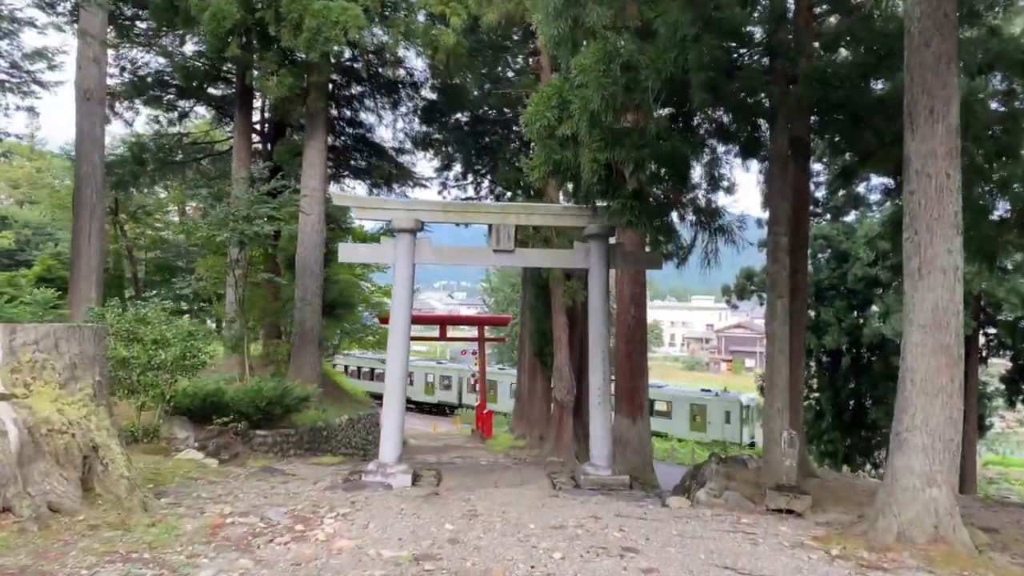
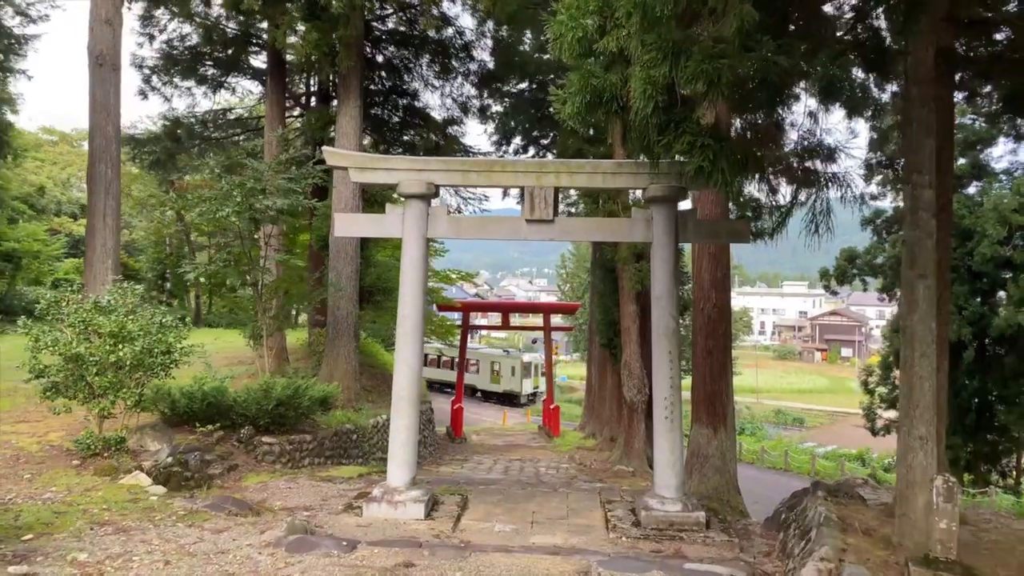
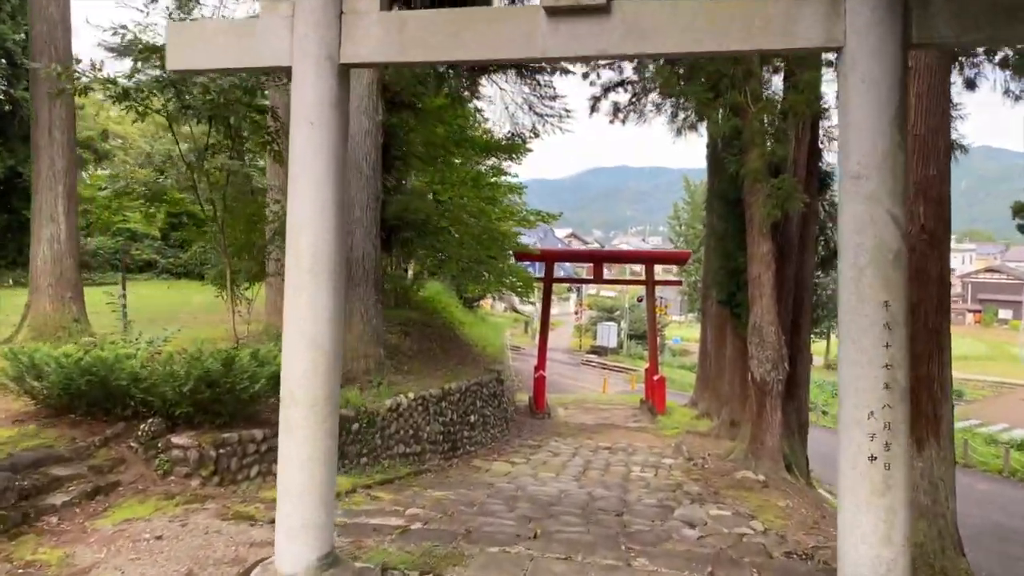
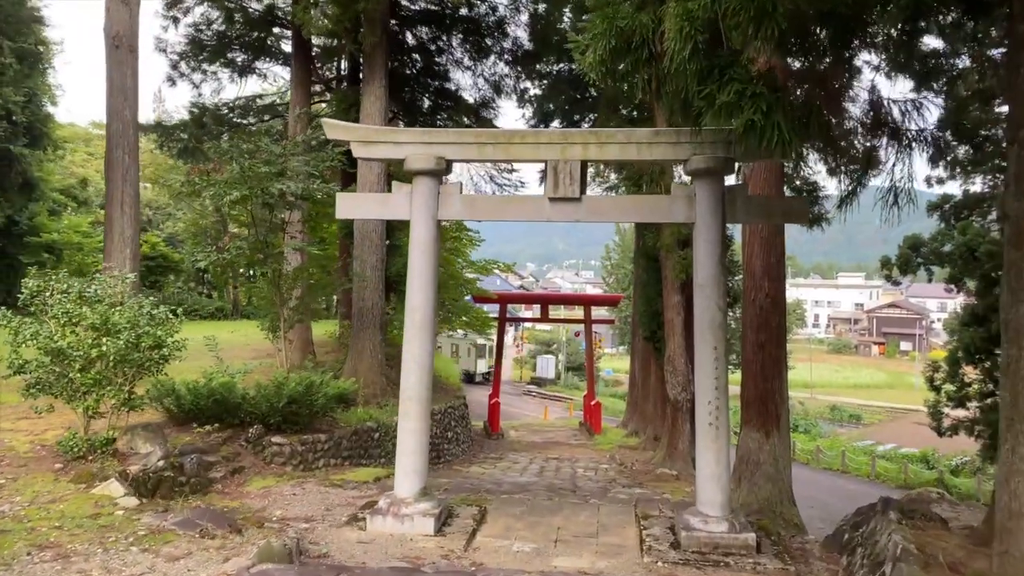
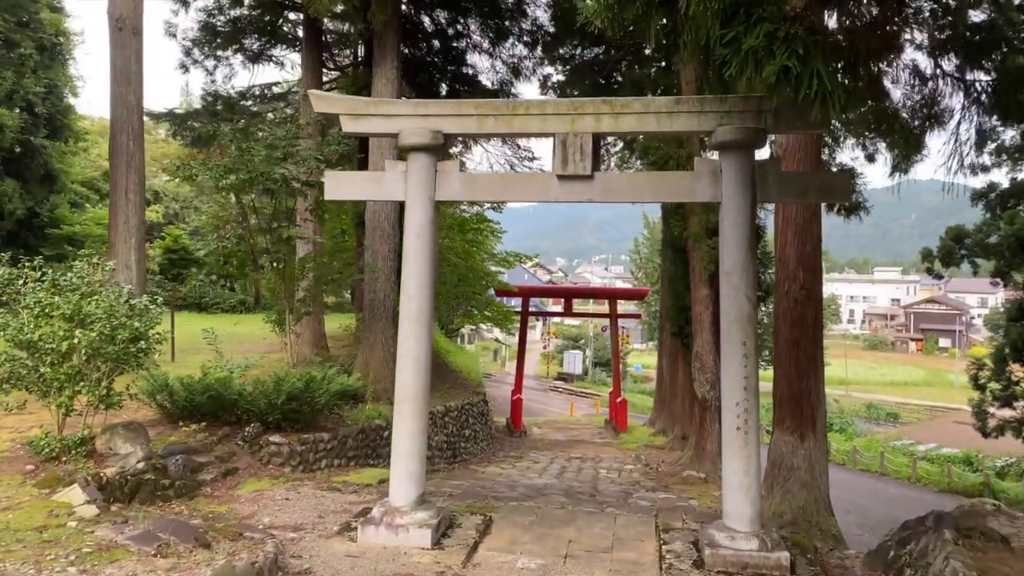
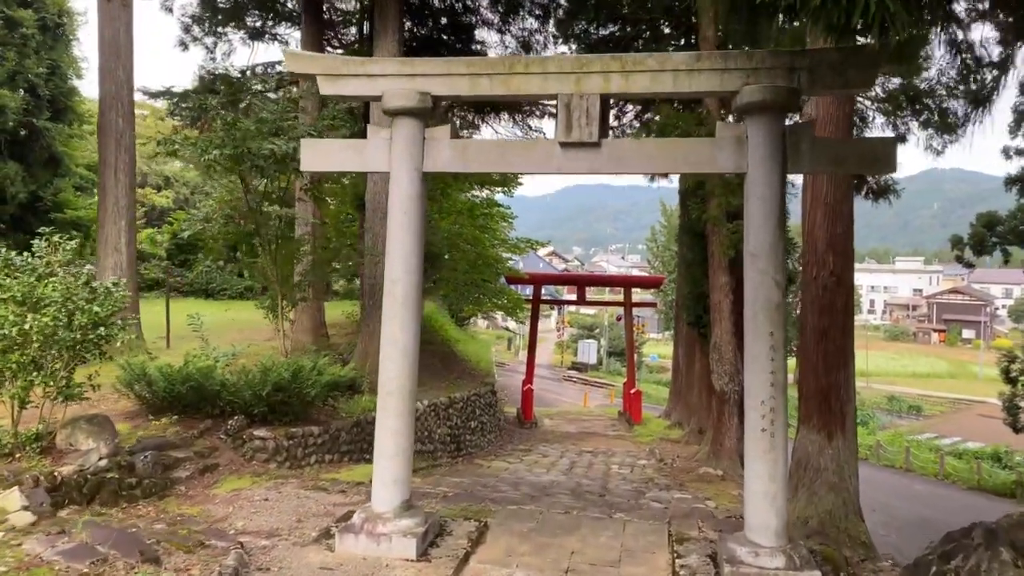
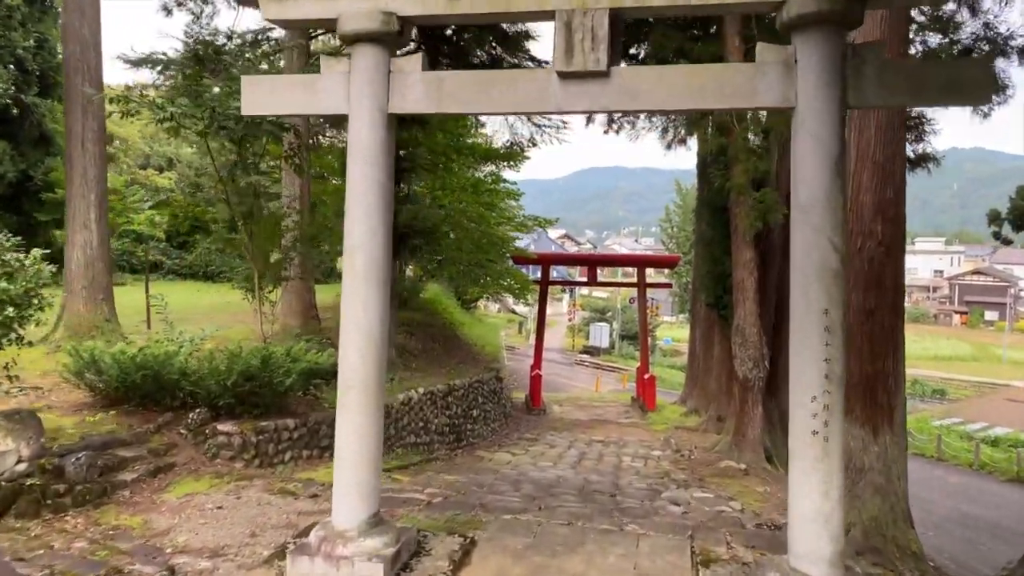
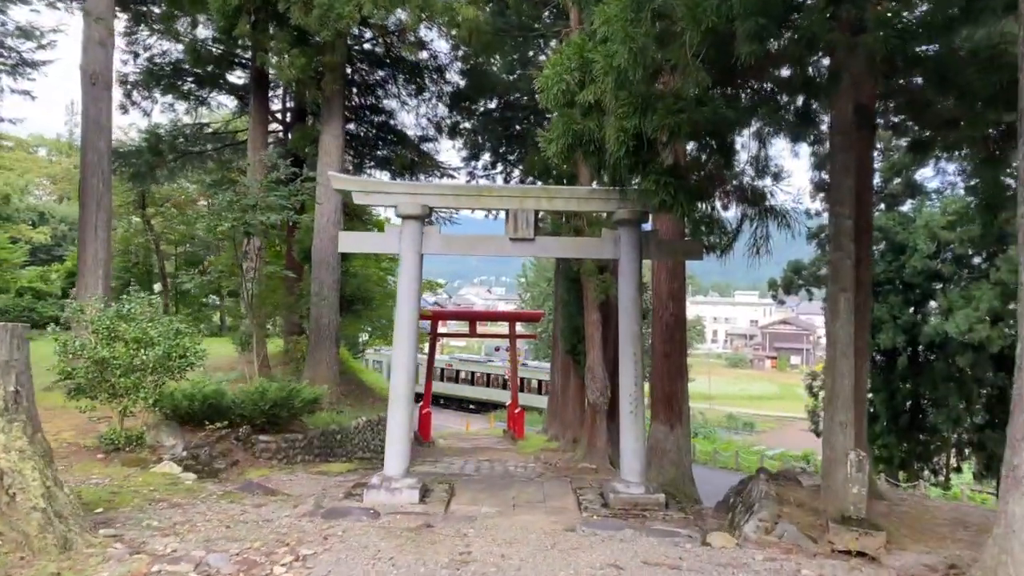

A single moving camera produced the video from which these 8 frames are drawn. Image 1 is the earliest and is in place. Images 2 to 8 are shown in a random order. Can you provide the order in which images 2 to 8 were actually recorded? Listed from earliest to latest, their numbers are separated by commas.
8, 2, 4, 5, 6, 7, 3
